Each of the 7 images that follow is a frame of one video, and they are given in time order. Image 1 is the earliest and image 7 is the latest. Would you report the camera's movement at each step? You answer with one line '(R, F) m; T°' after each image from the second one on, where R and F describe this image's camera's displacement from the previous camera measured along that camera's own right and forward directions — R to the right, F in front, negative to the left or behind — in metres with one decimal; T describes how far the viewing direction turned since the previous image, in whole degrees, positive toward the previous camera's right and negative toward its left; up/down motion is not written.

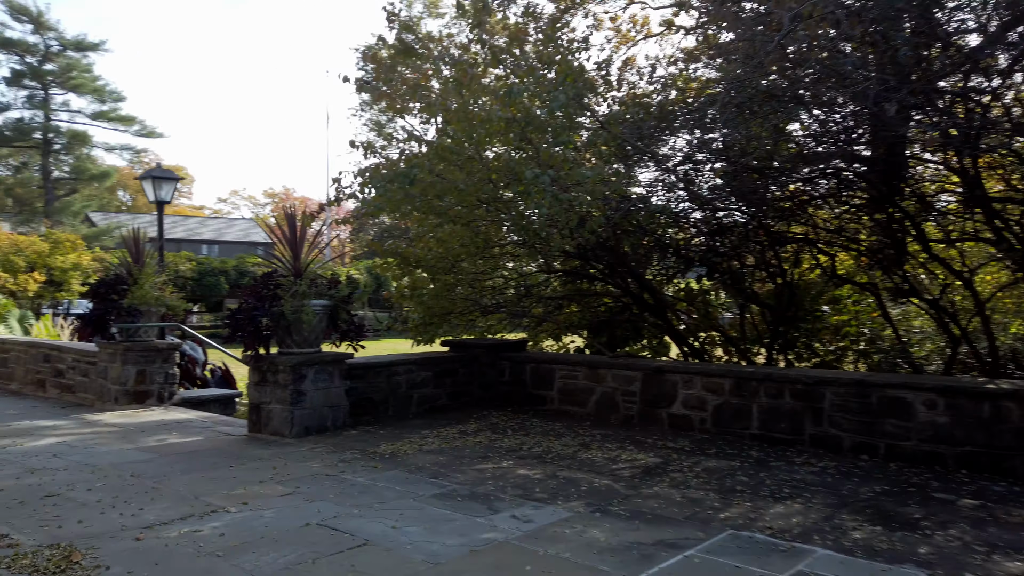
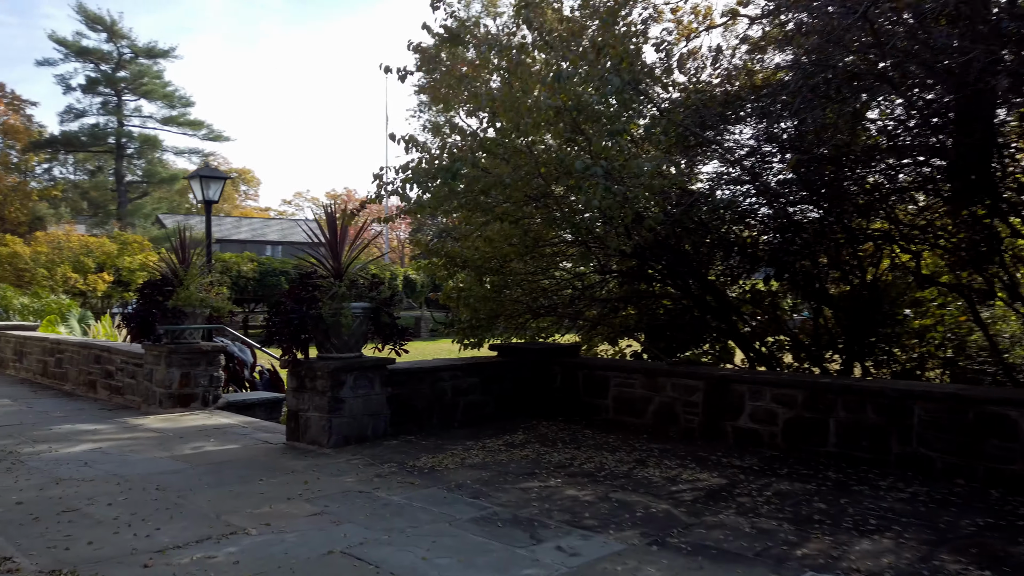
(+0.1, +0.4) m; -4°
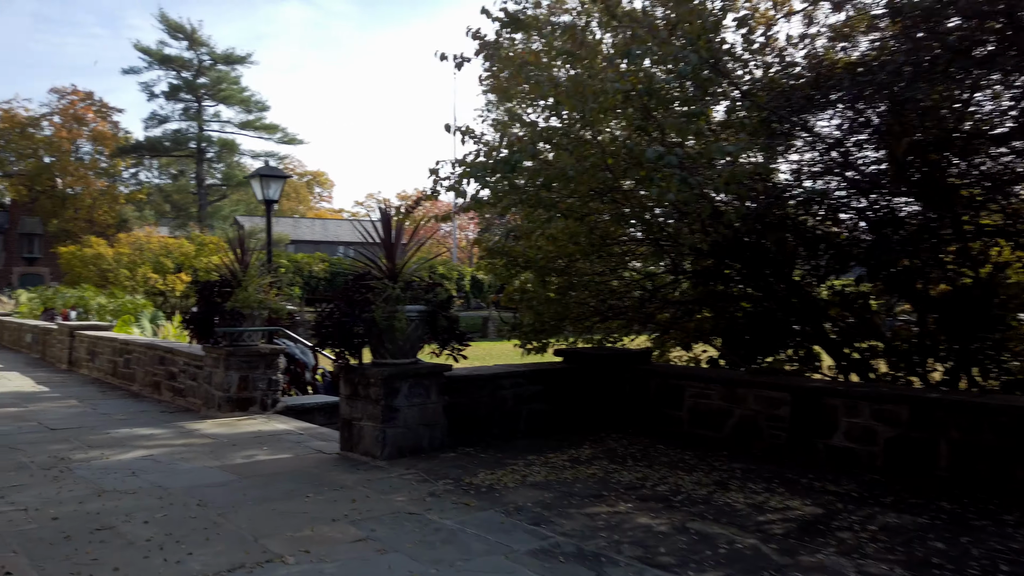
(0.0, +0.4) m; -5°
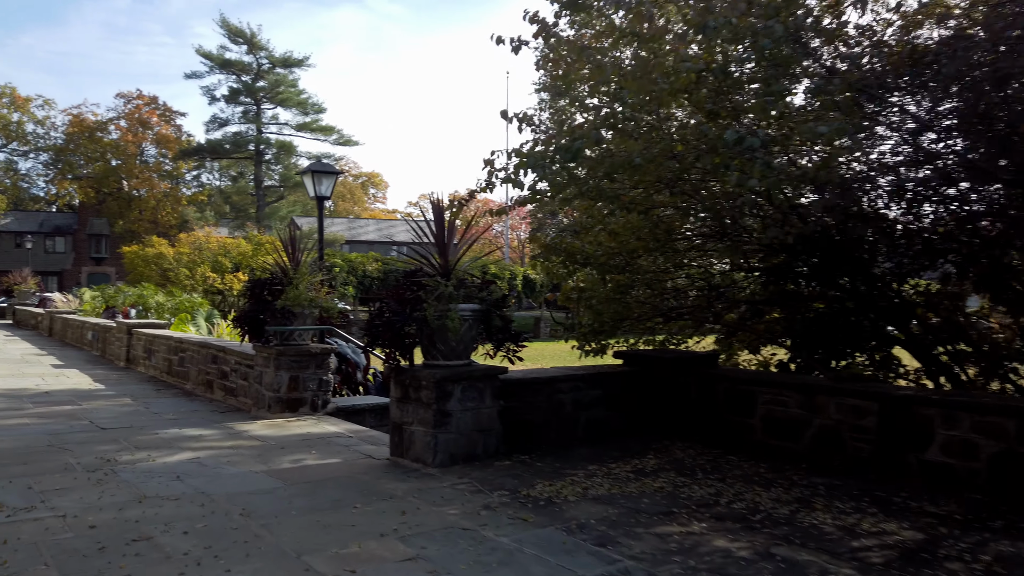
(0.0, +0.3) m; -4°
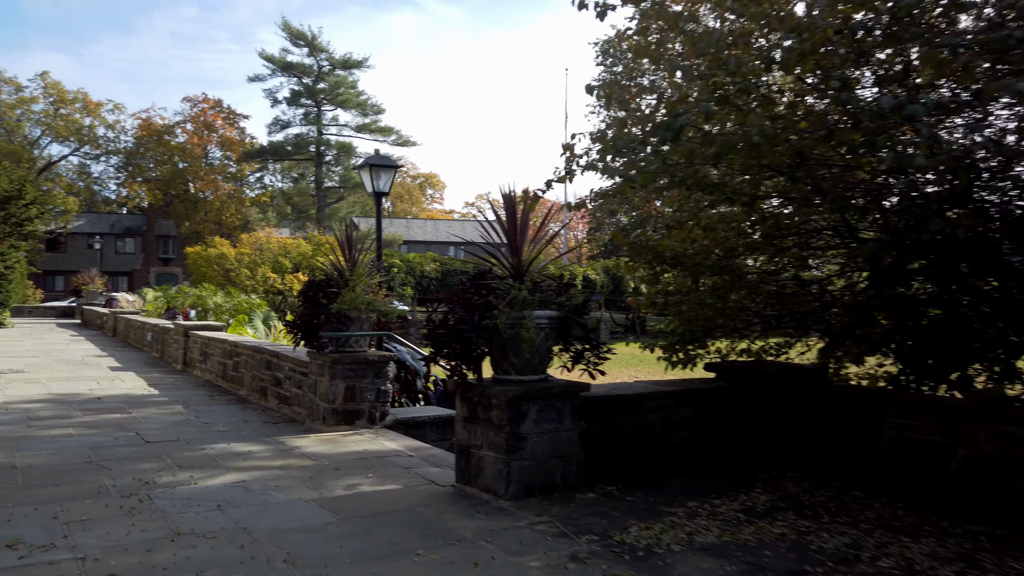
(-0.2, +0.6) m; -4°
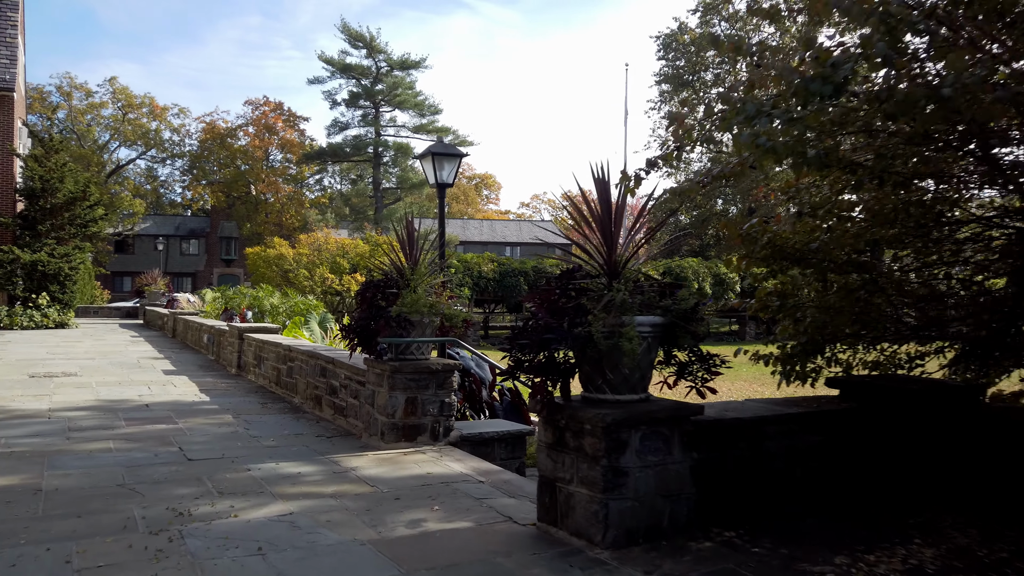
(-0.2, +0.7) m; -4°
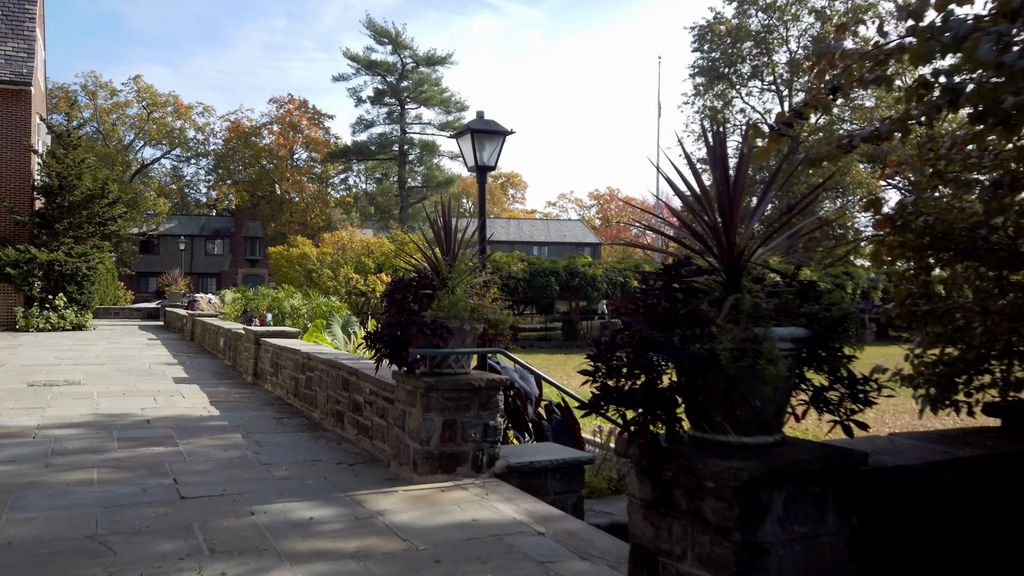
(-0.2, +1.0) m; -2°
